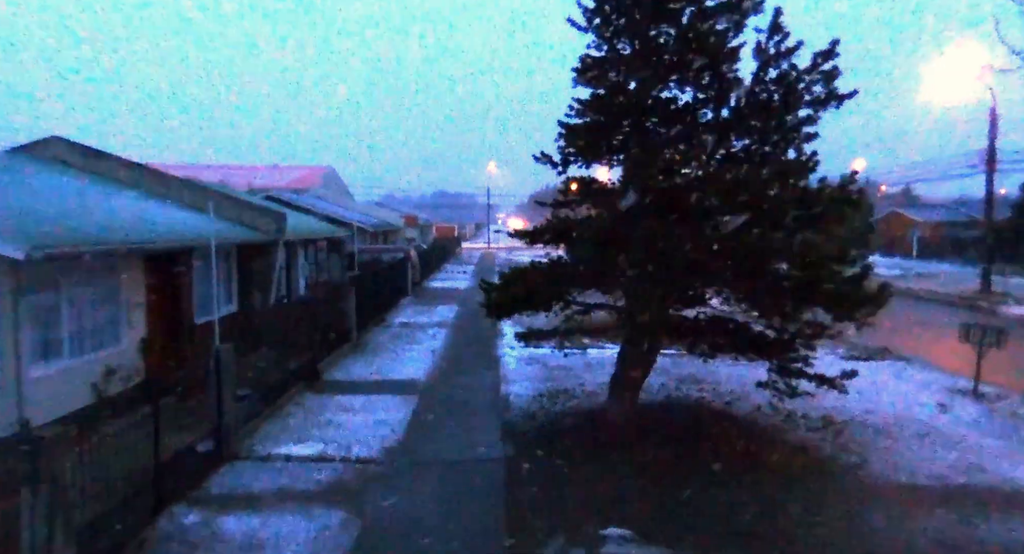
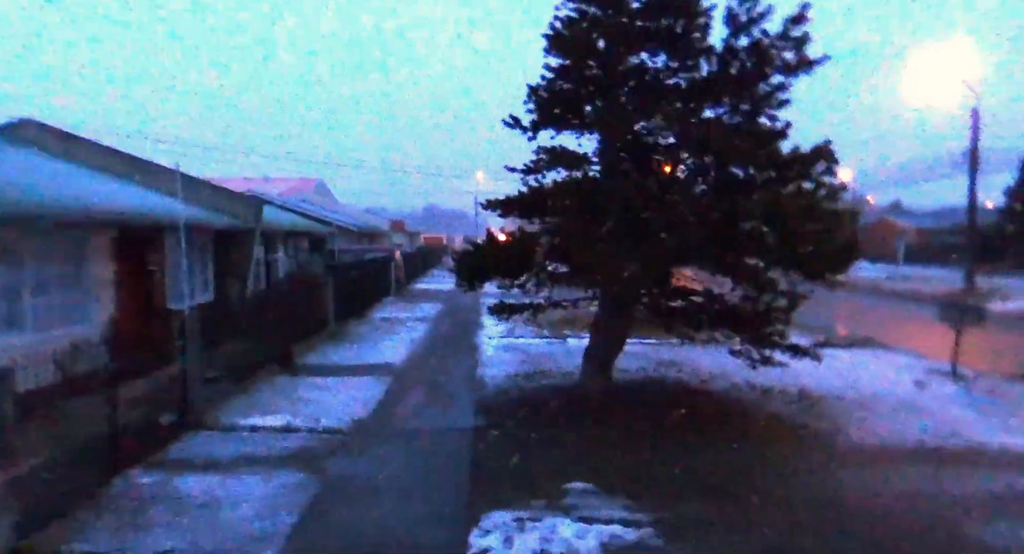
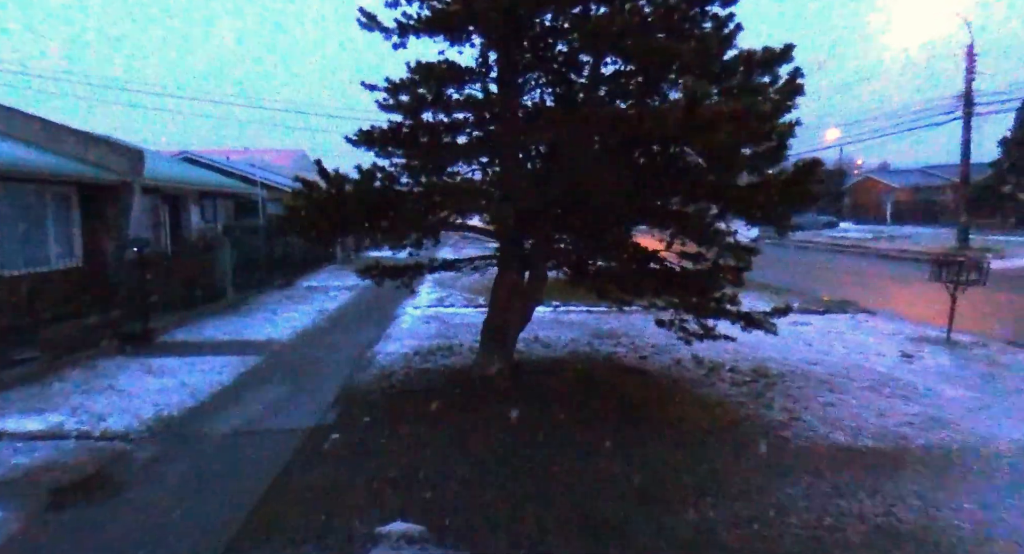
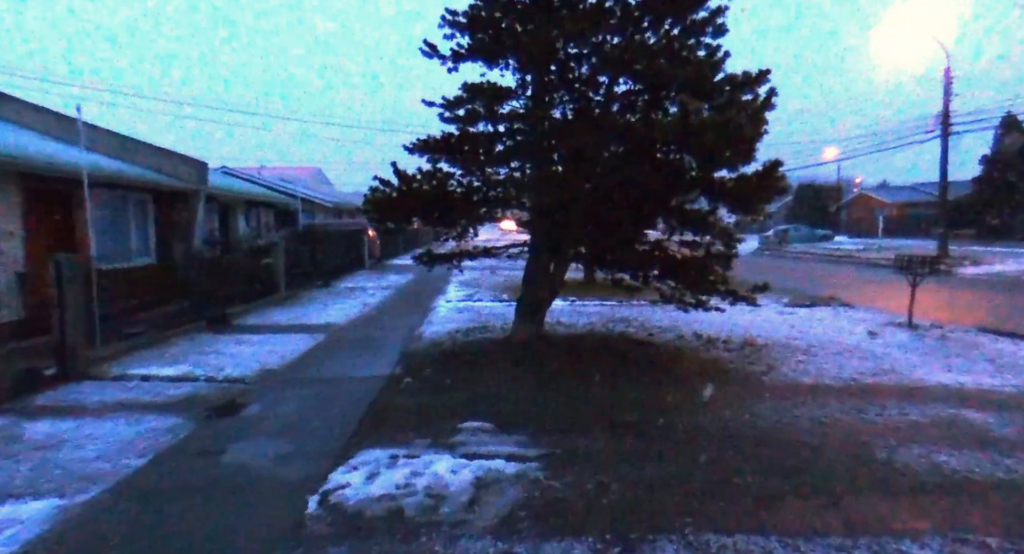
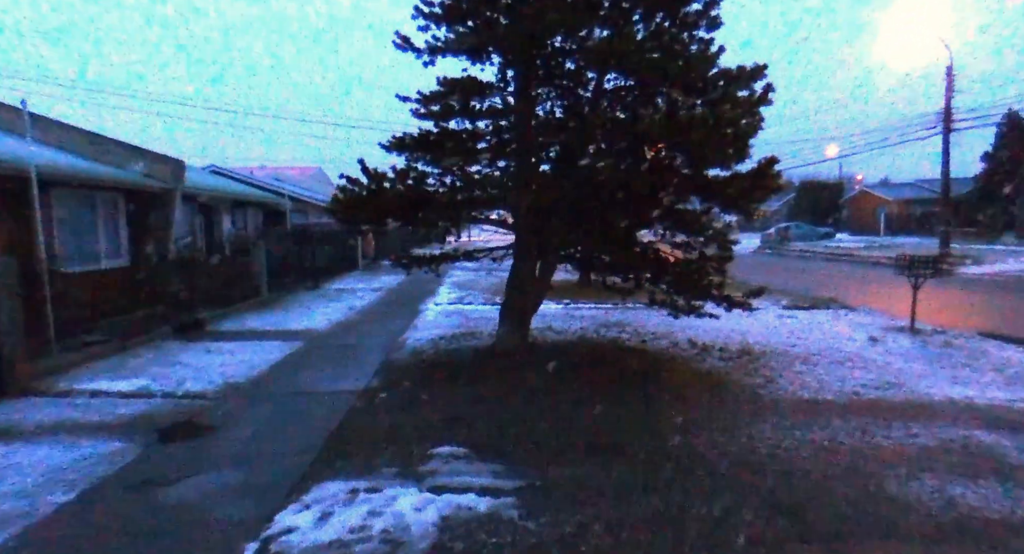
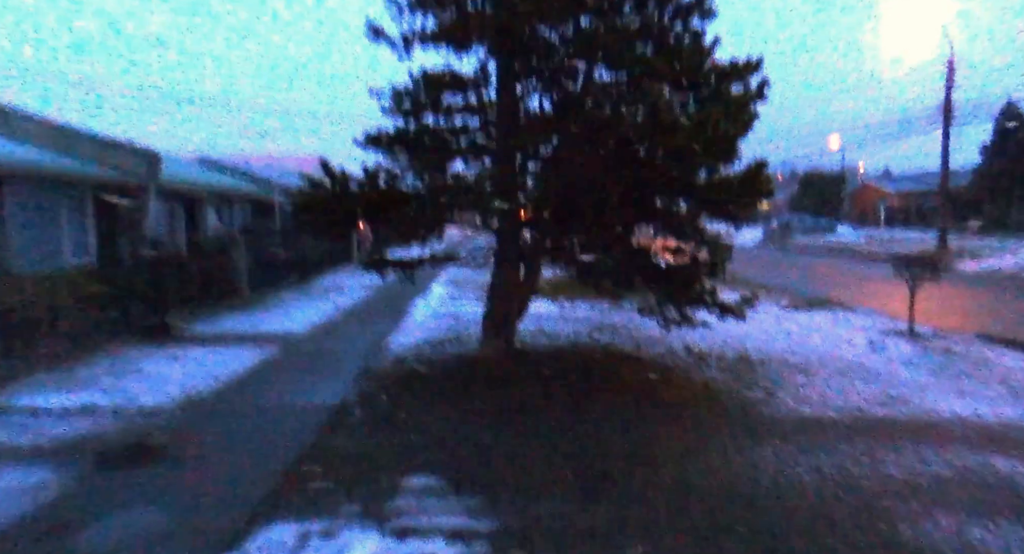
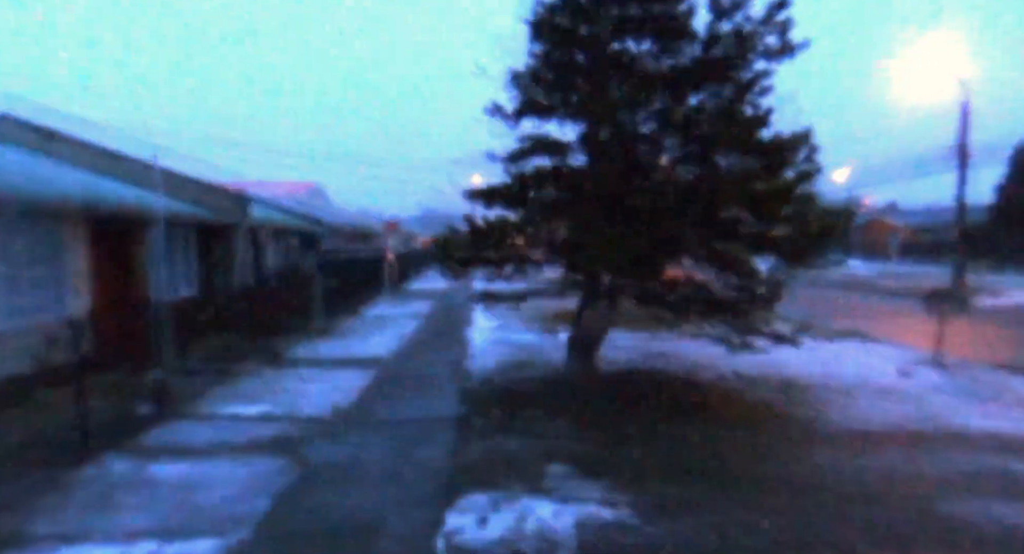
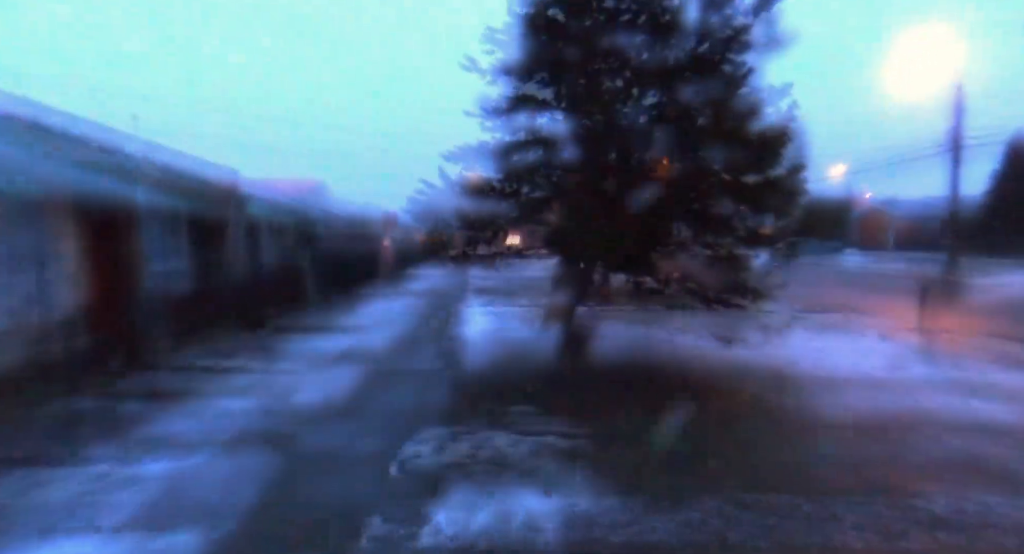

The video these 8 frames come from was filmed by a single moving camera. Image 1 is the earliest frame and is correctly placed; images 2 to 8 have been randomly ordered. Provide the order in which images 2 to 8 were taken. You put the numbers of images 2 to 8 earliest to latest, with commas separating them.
2, 7, 8, 4, 5, 6, 3
